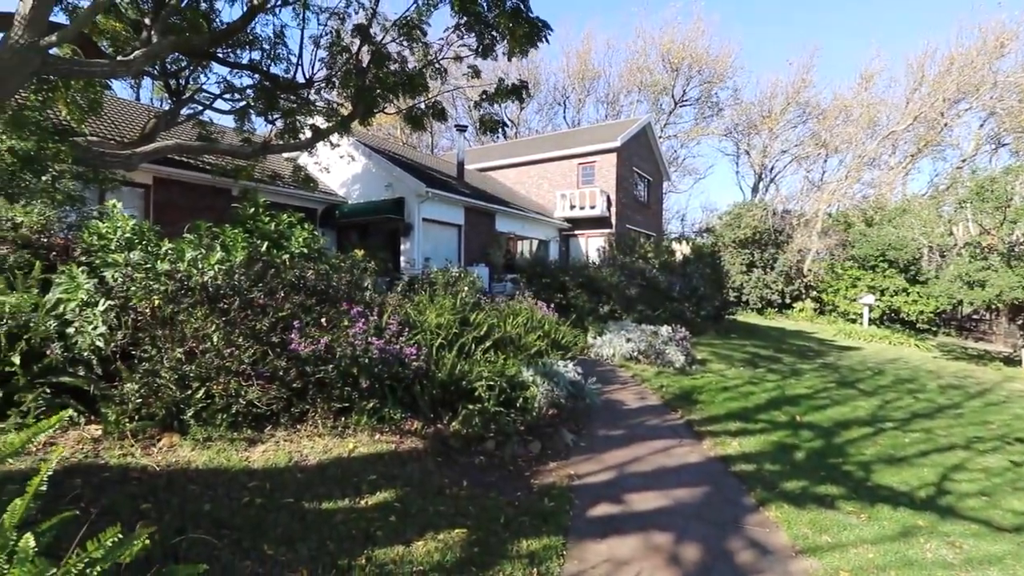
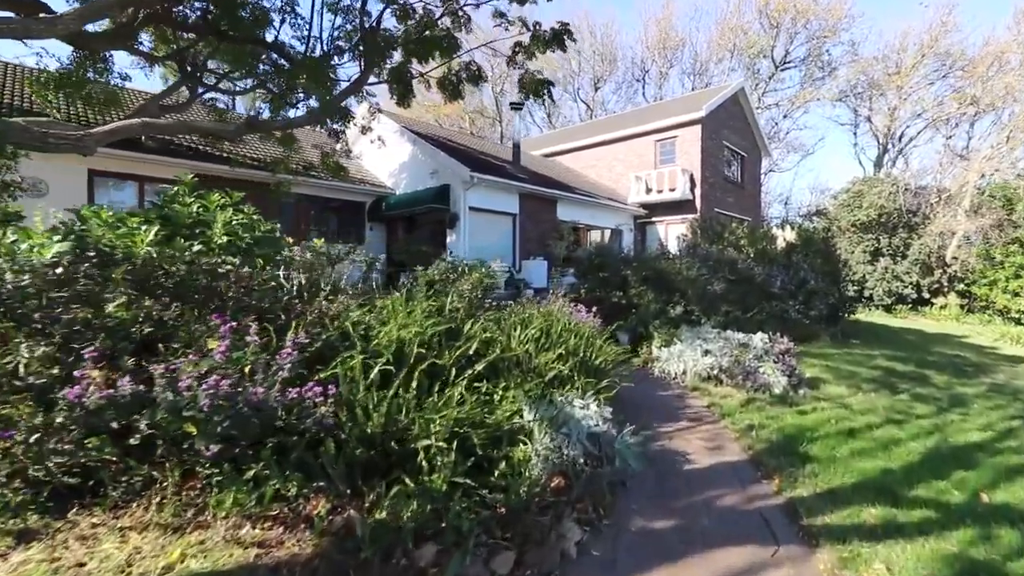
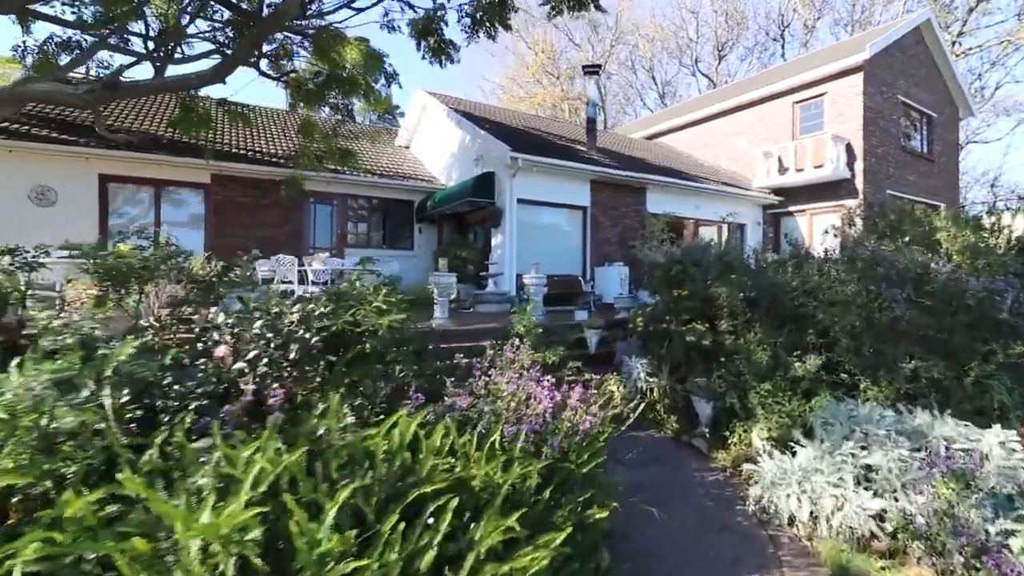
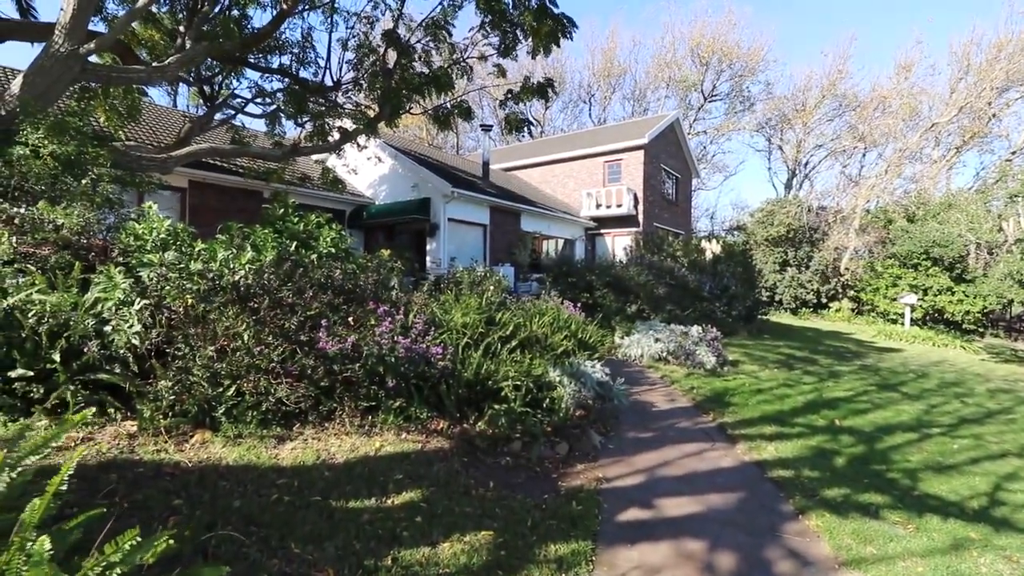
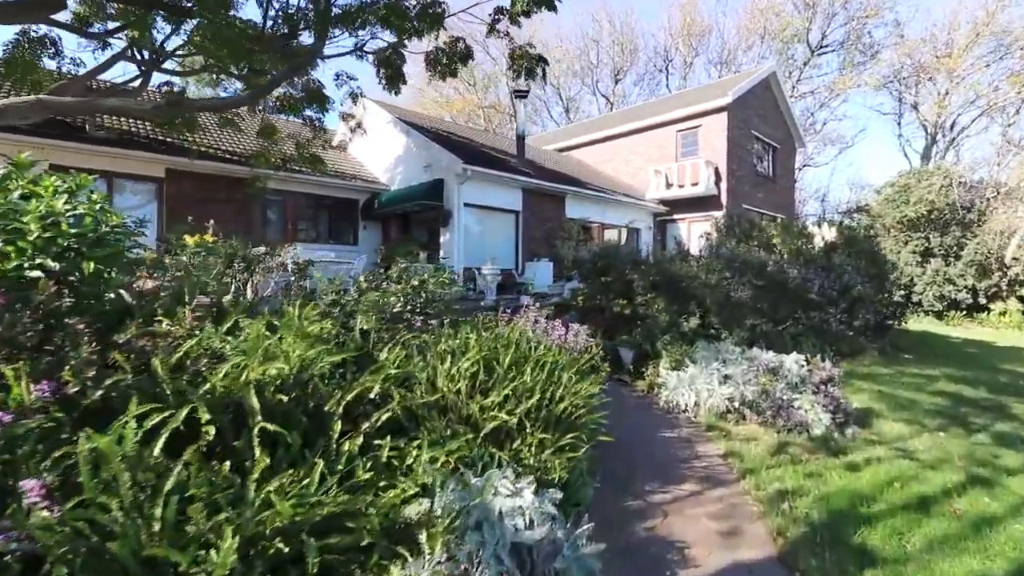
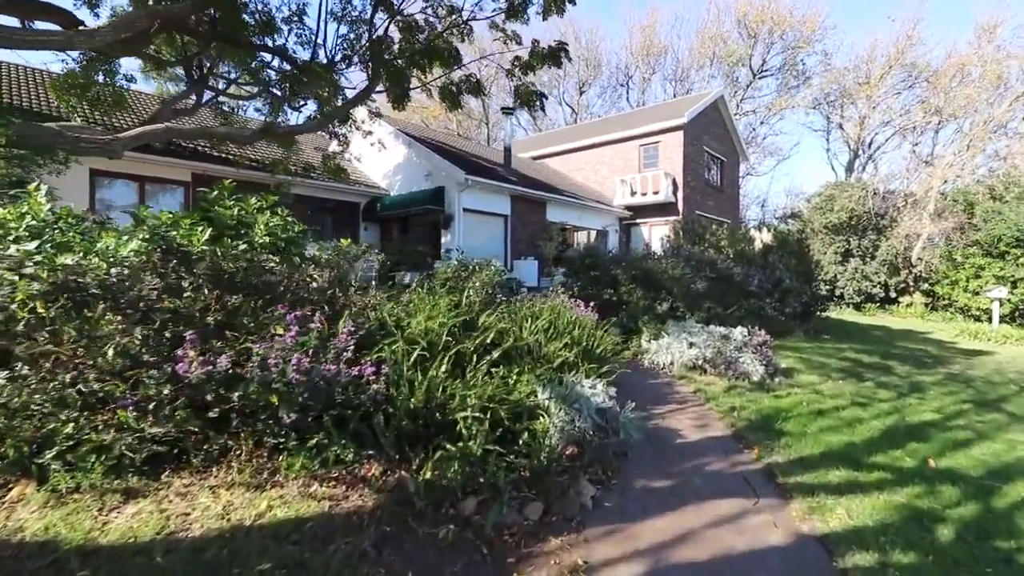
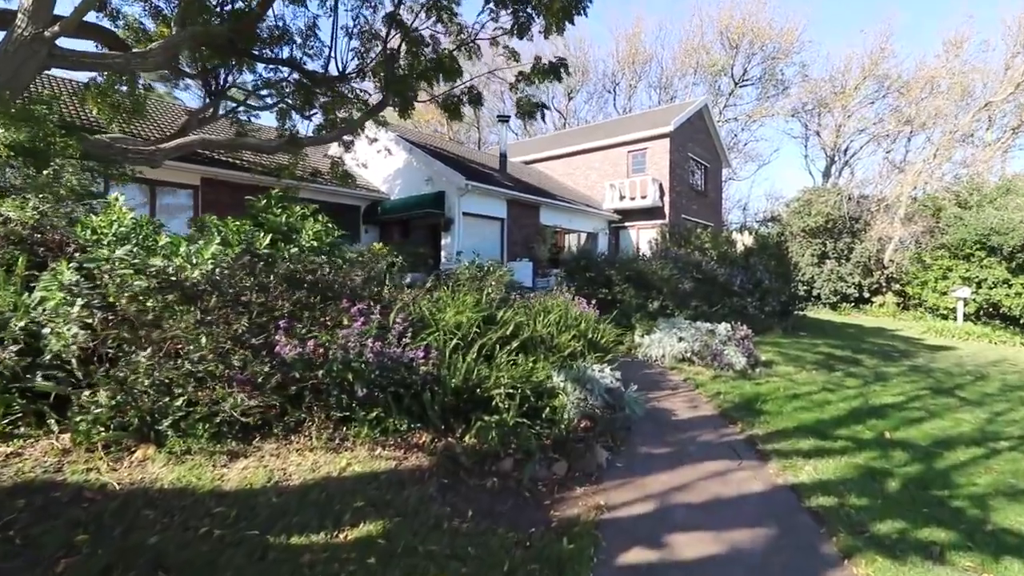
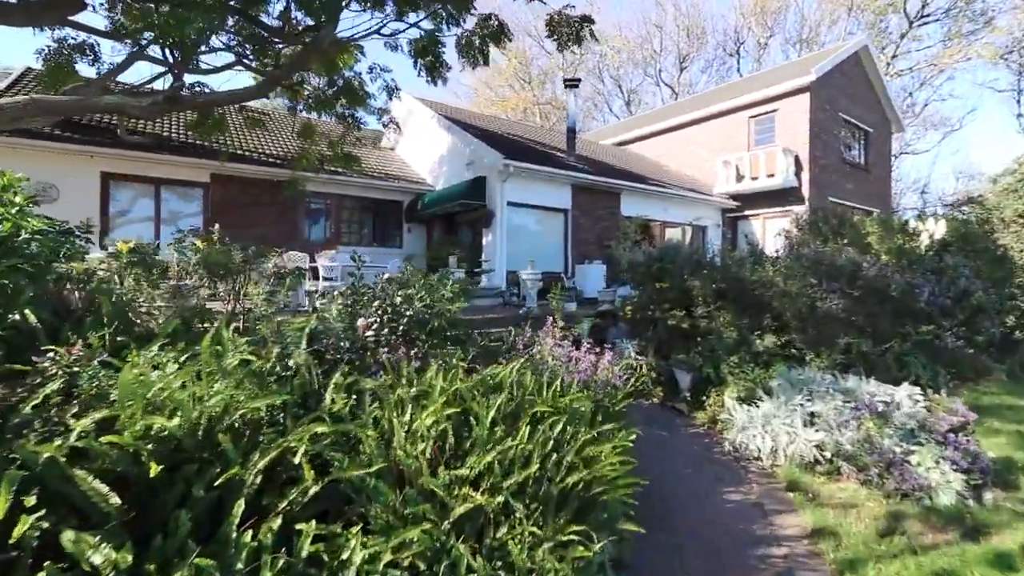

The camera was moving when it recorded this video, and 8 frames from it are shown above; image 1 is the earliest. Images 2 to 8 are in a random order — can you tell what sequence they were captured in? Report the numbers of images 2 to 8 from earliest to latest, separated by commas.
4, 7, 6, 2, 5, 8, 3
